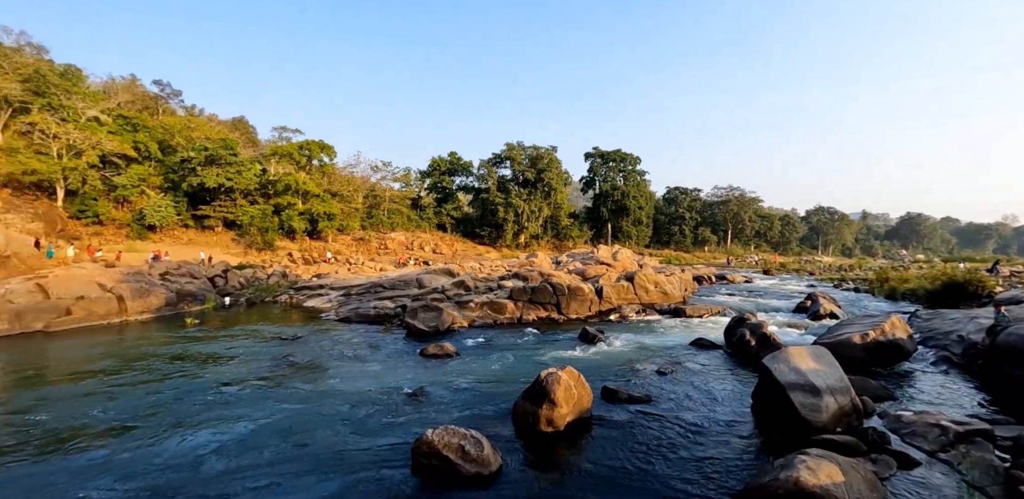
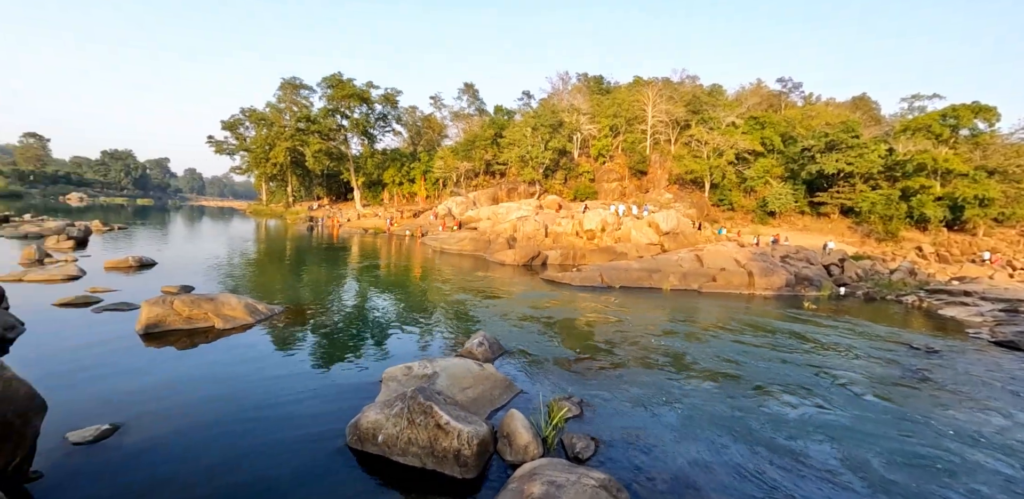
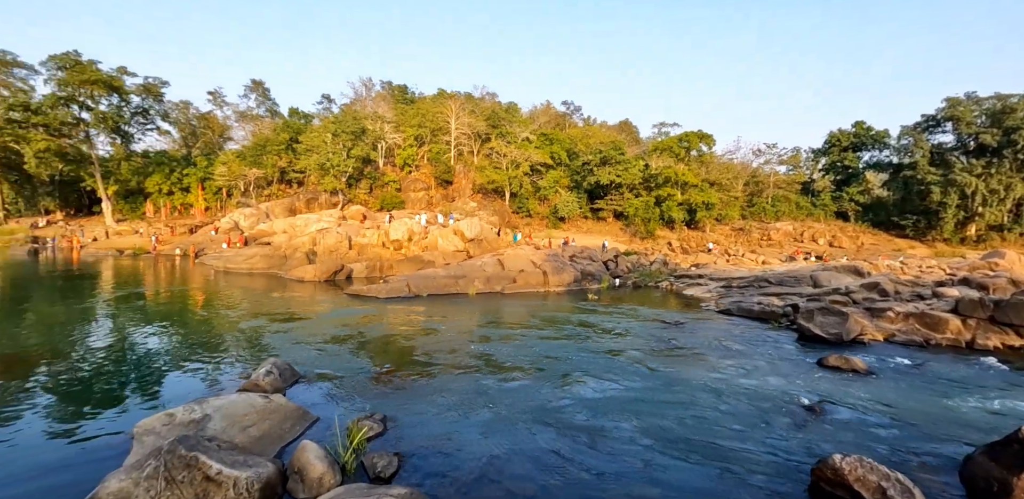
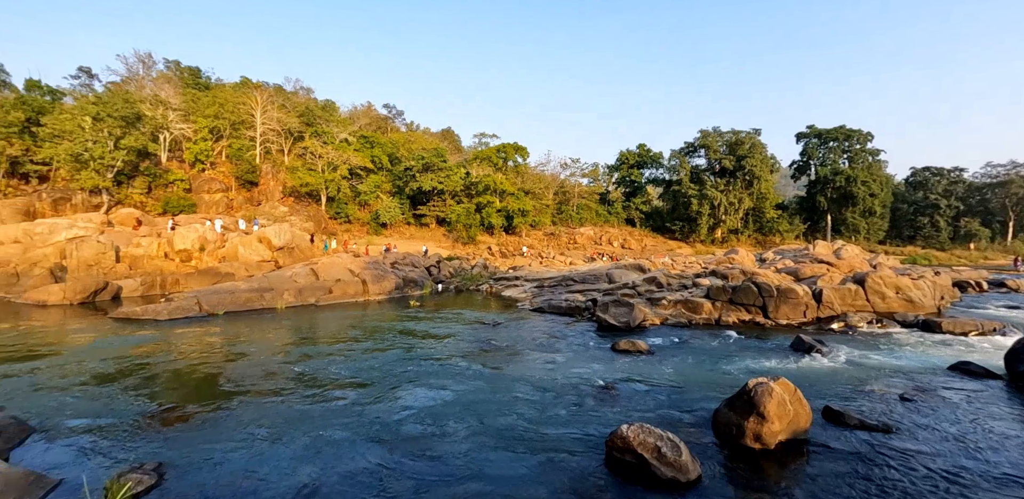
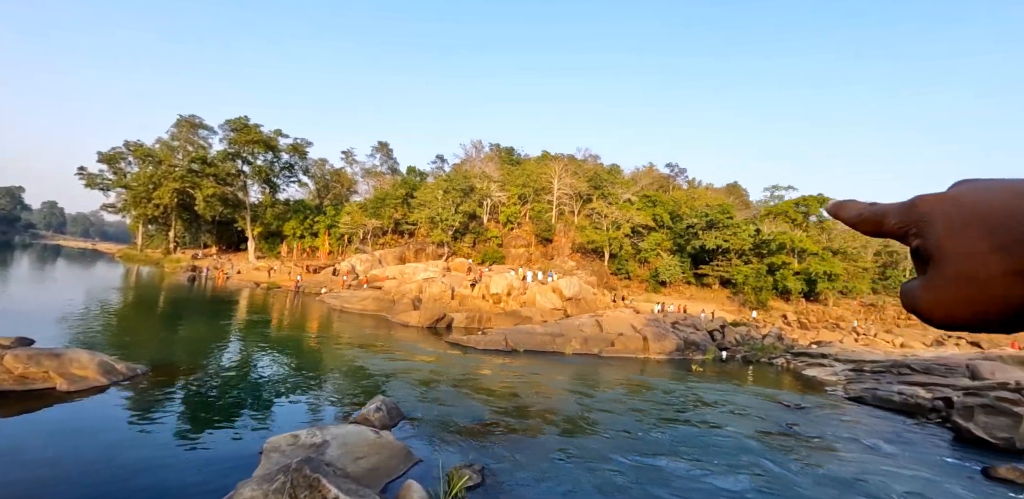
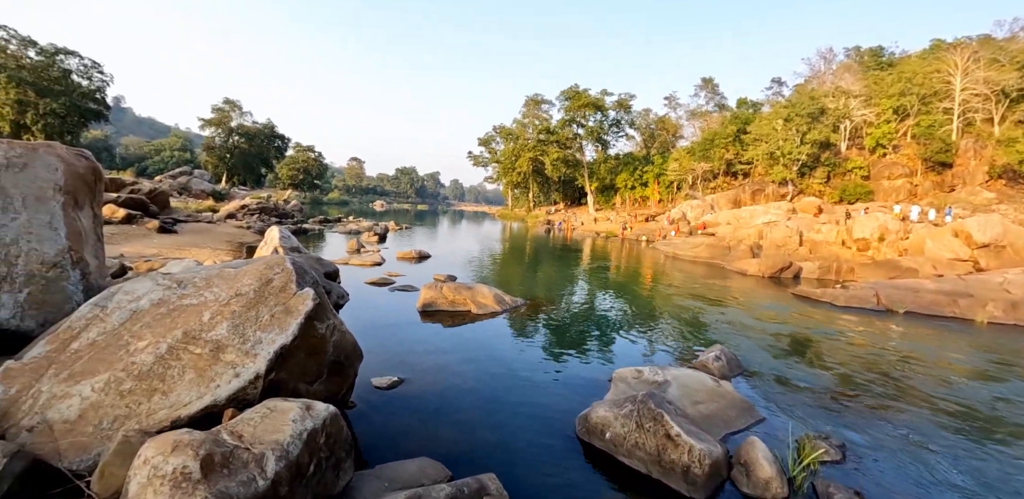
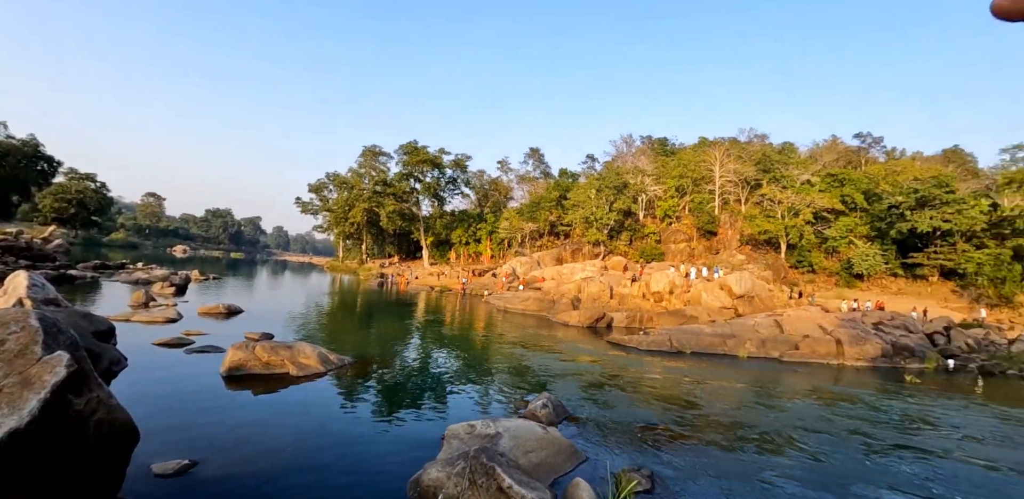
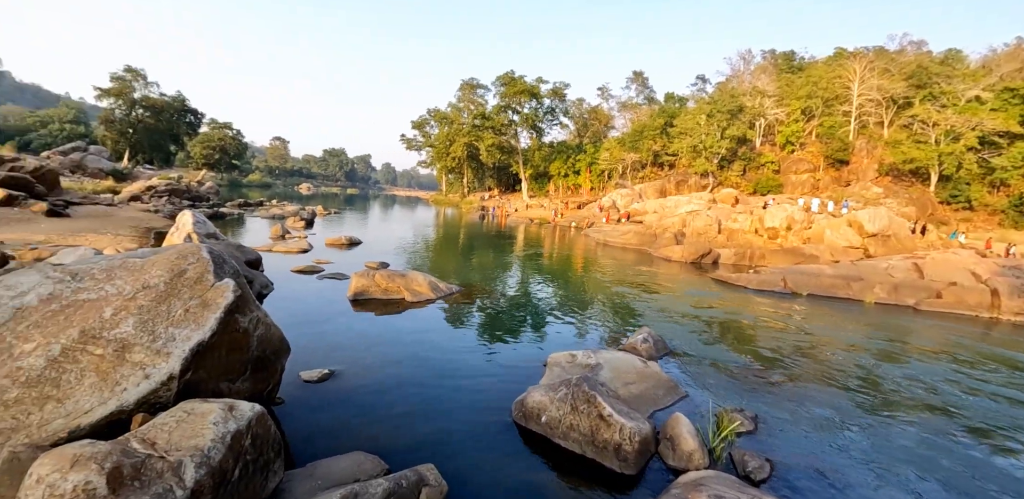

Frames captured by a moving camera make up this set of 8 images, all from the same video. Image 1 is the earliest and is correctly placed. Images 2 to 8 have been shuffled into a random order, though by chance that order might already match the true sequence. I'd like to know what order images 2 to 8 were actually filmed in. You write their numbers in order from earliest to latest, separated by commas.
4, 3, 2, 8, 6, 7, 5
